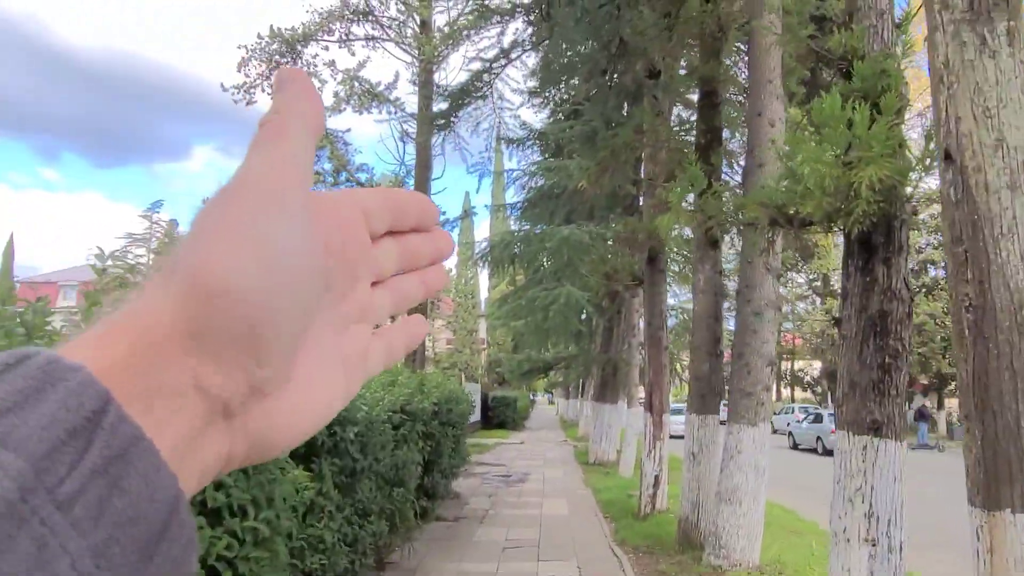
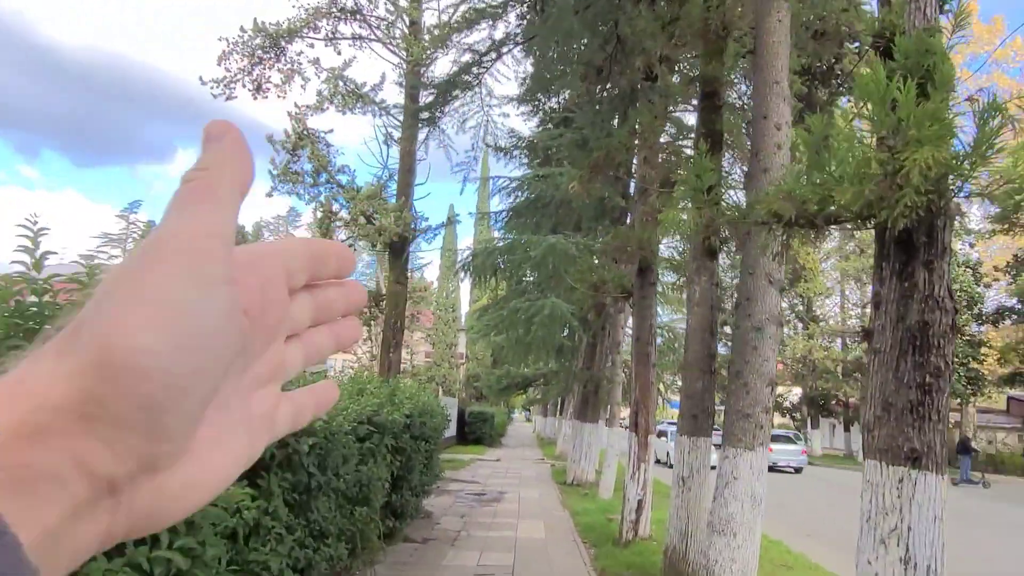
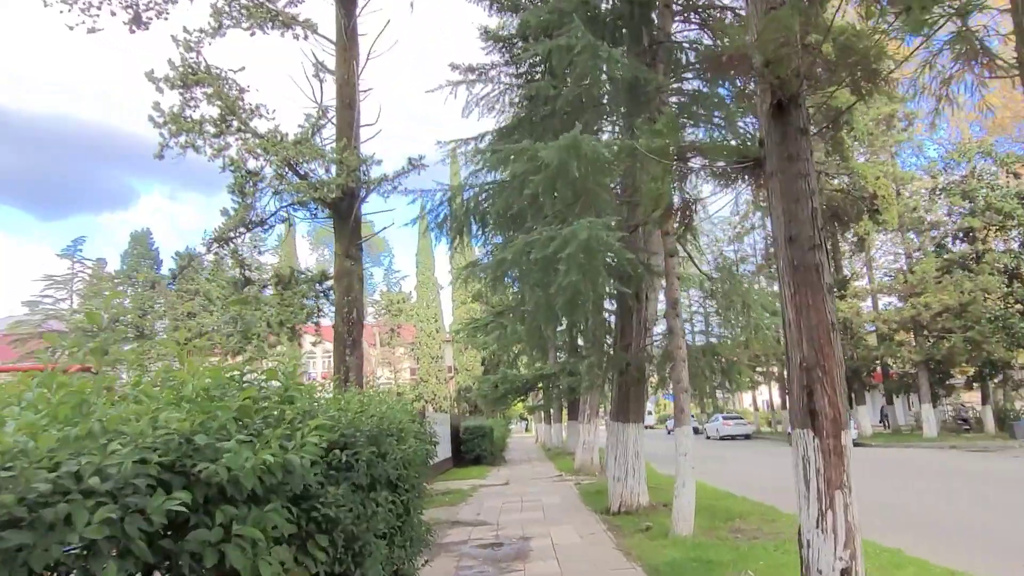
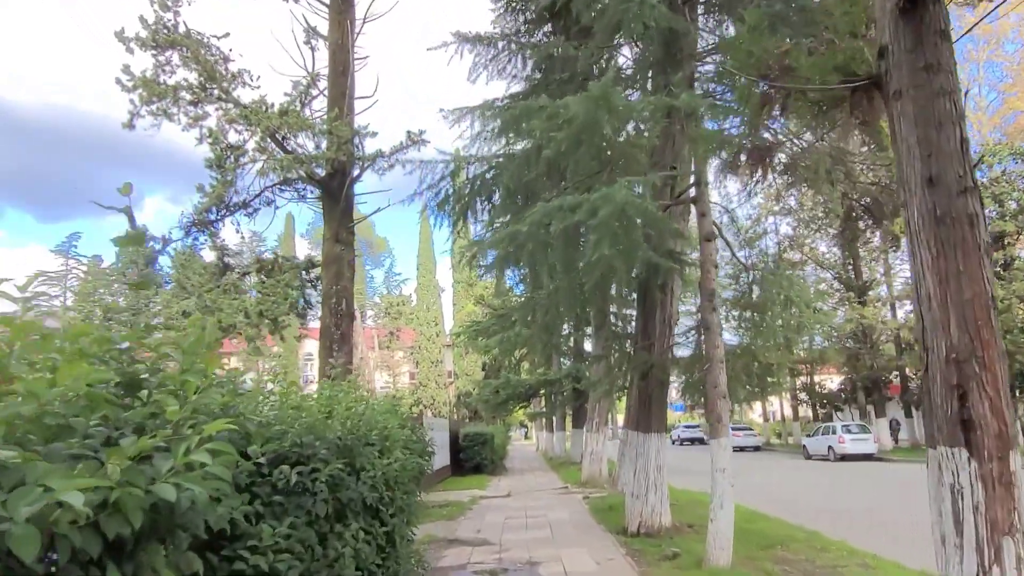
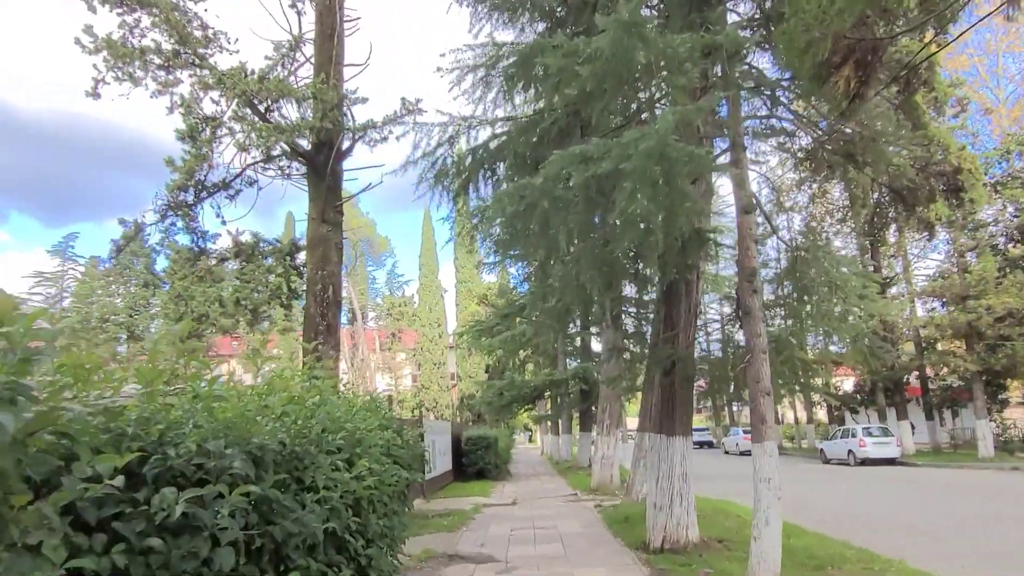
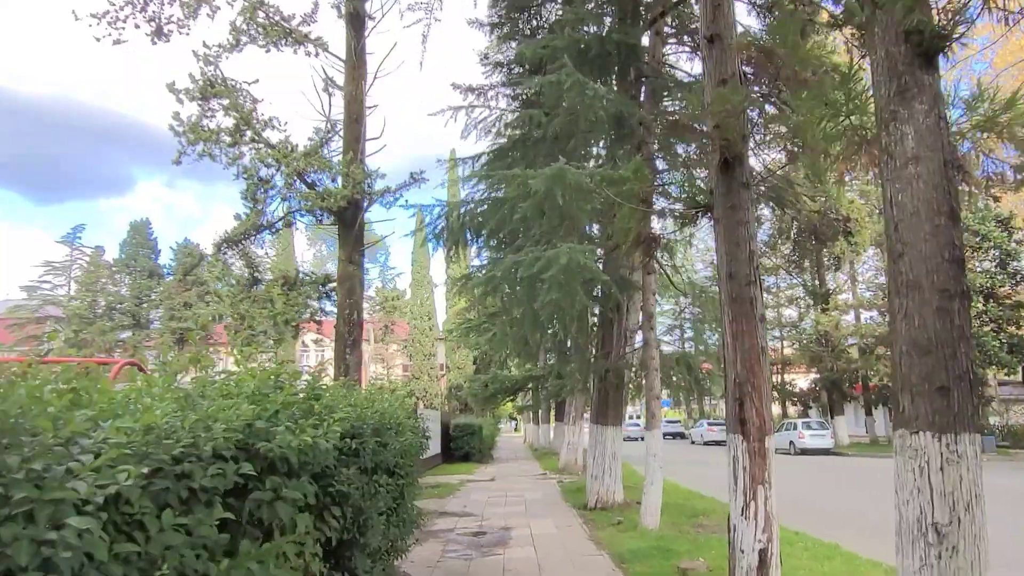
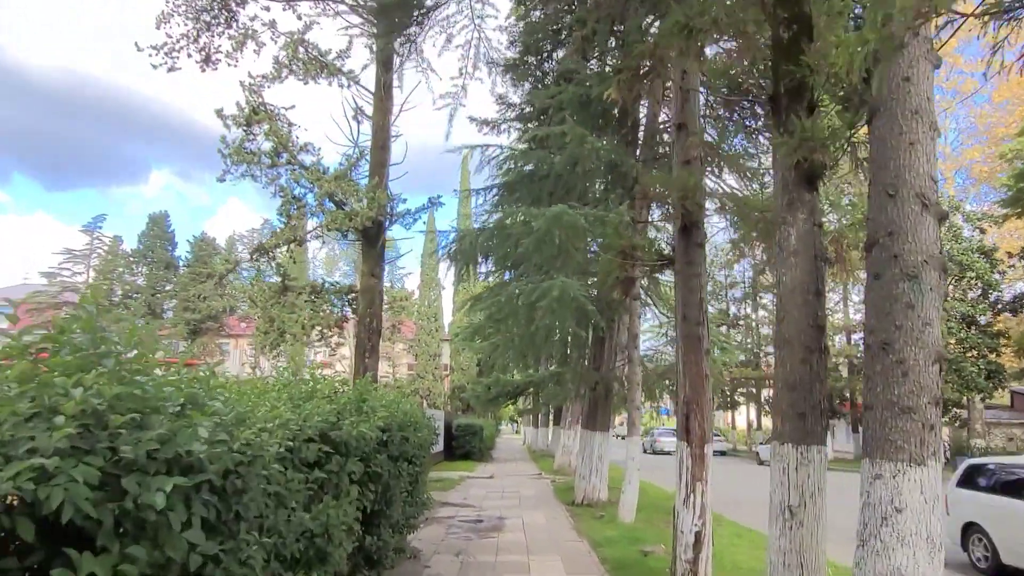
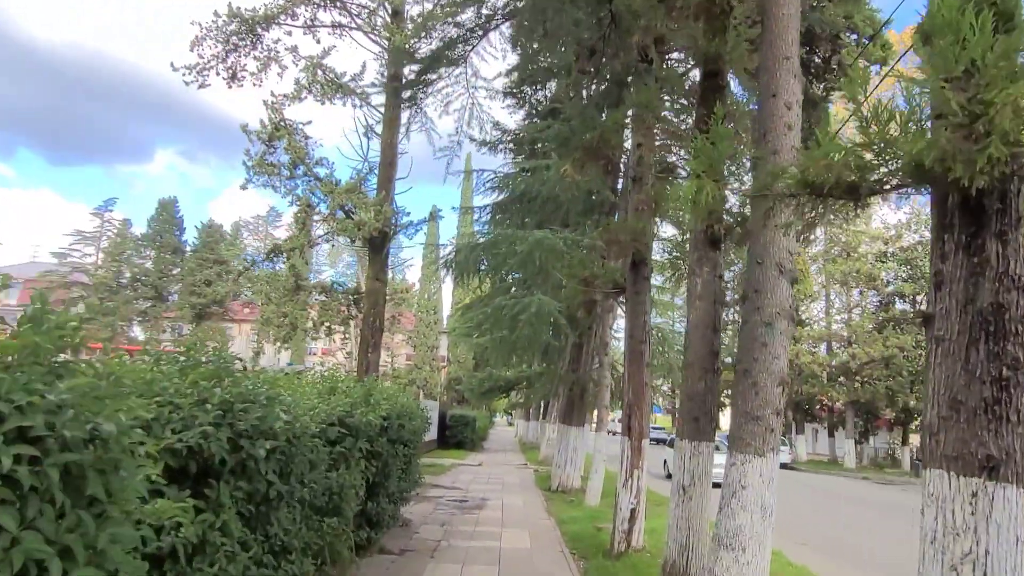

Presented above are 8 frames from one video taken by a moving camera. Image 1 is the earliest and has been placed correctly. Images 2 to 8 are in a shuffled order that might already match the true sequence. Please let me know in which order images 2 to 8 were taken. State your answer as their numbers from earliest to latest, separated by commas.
2, 8, 7, 6, 3, 4, 5
